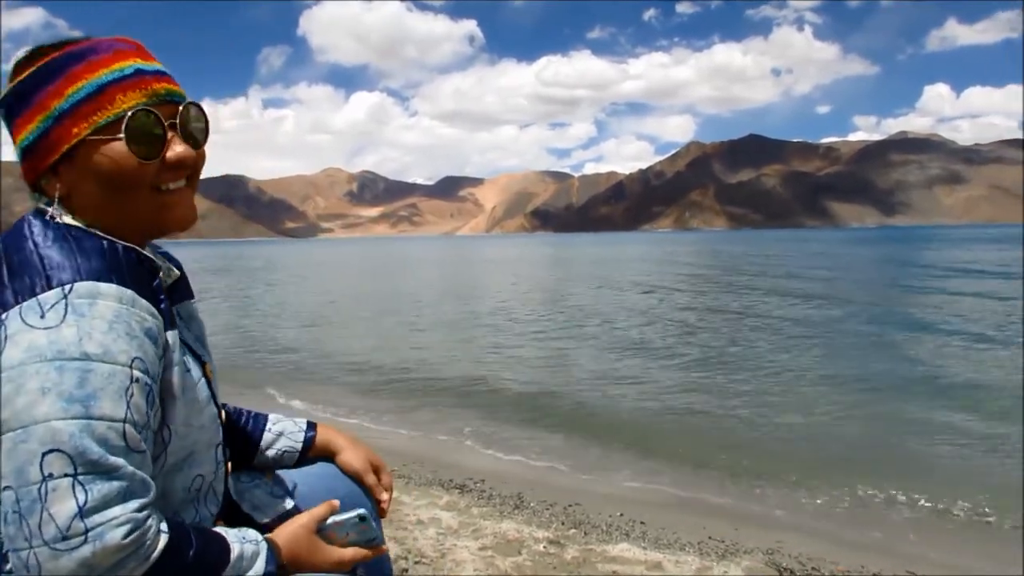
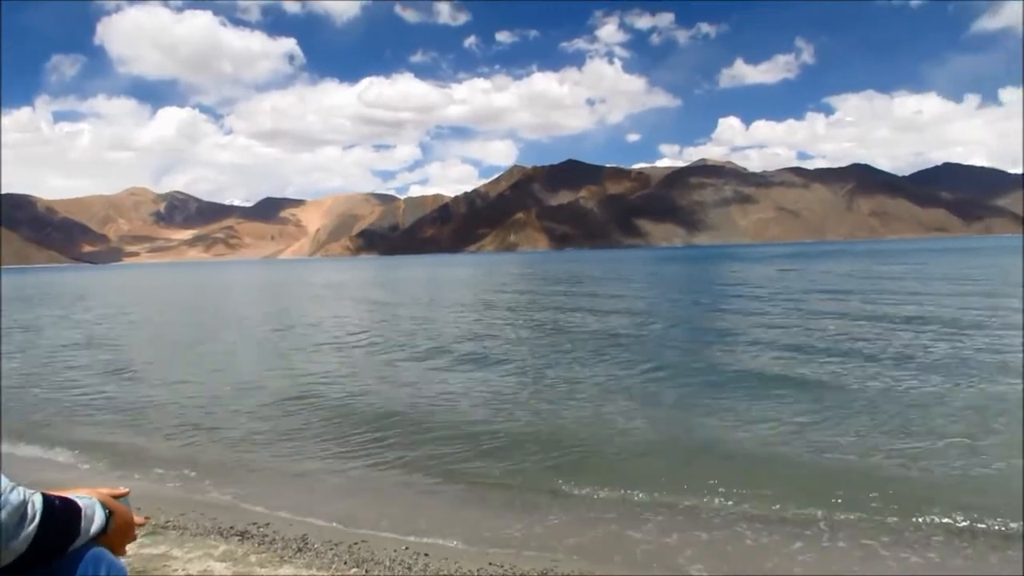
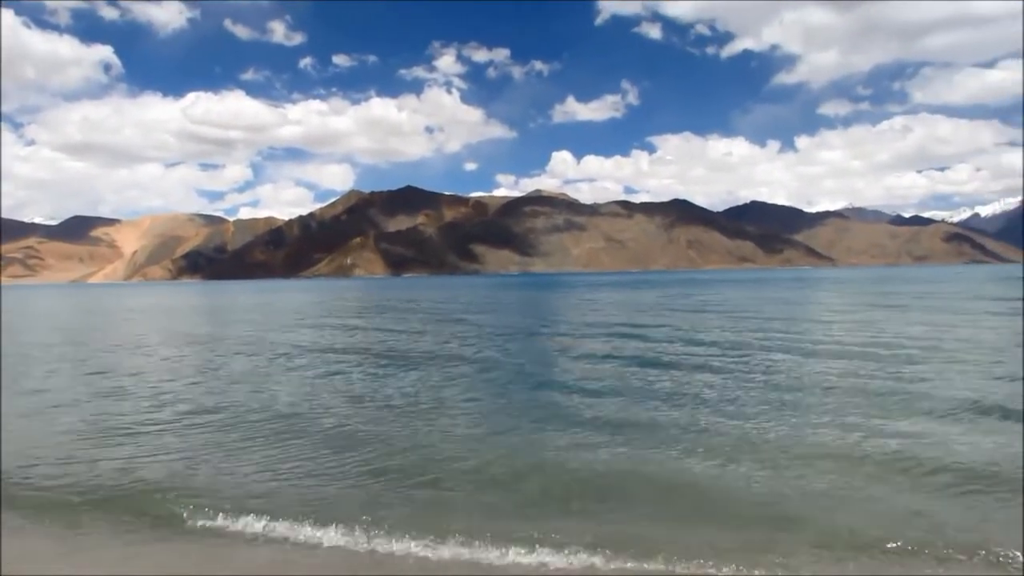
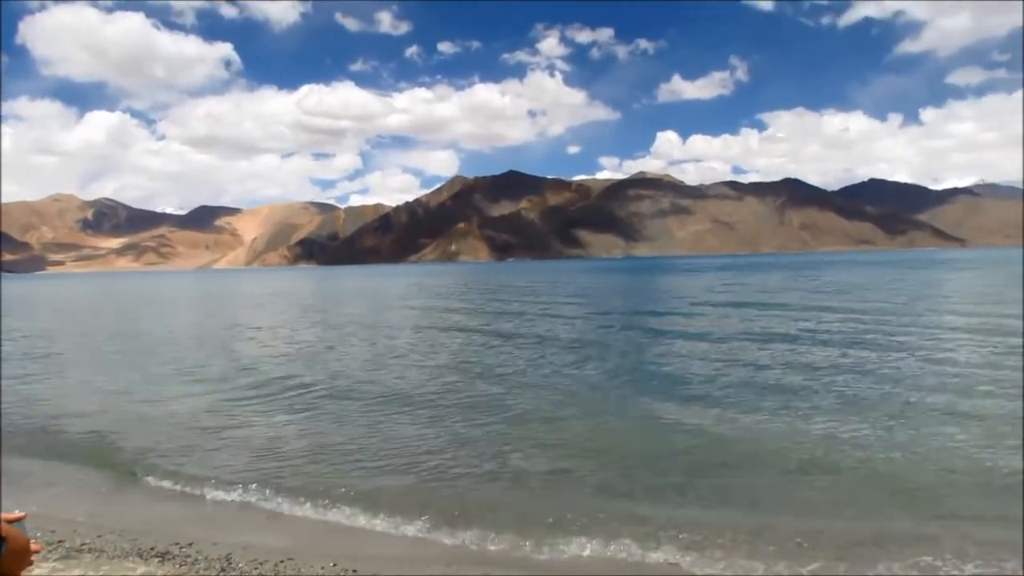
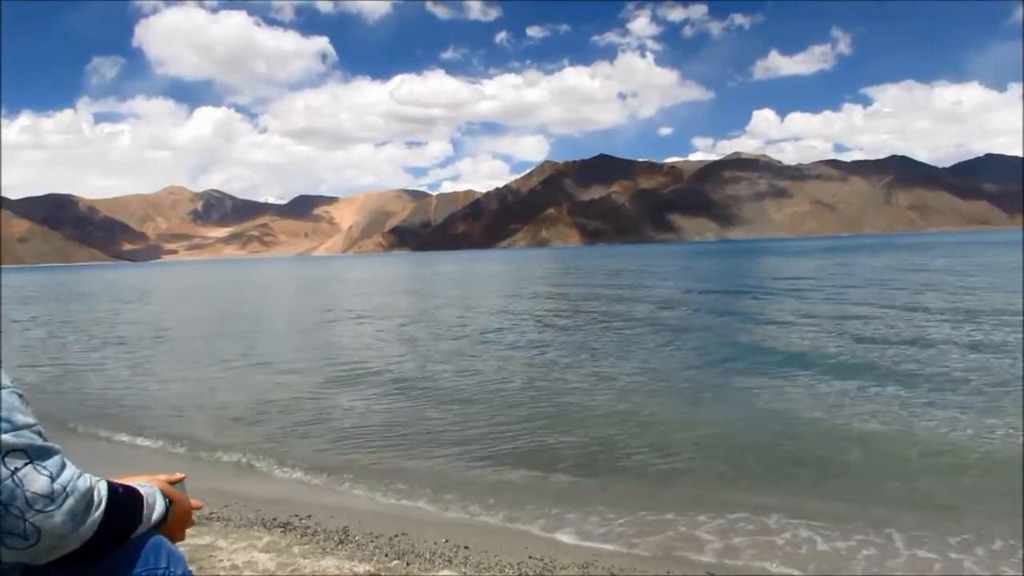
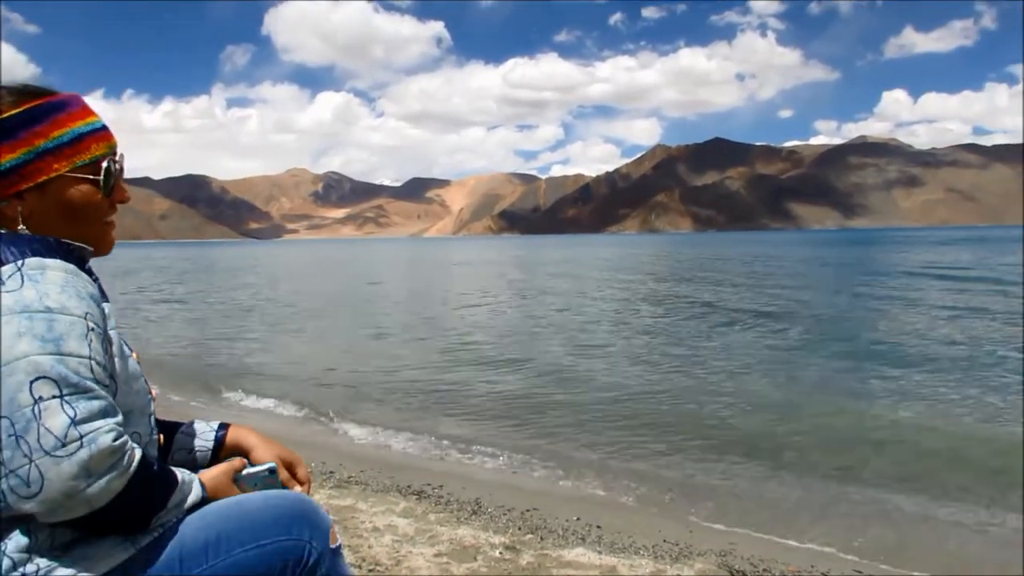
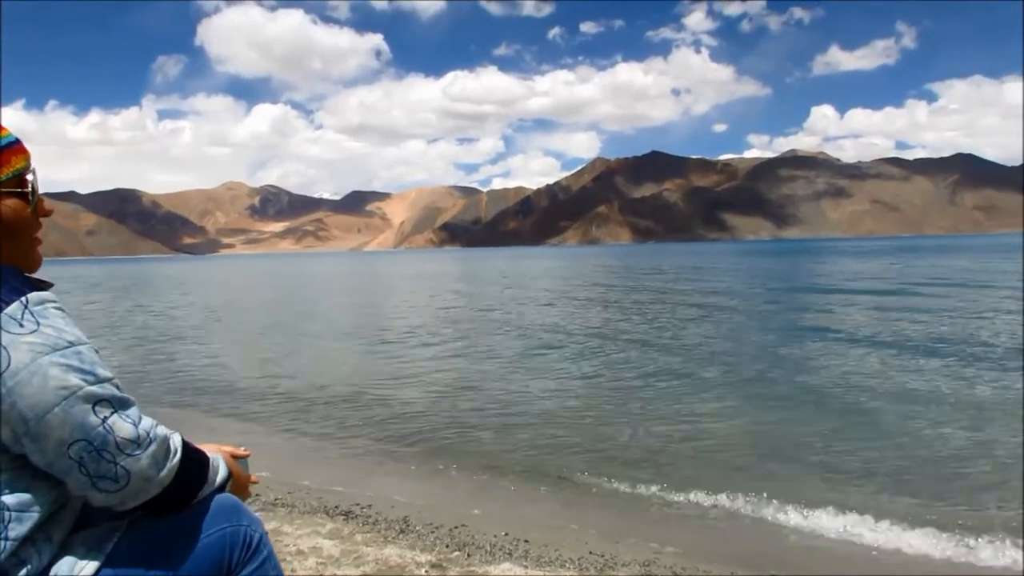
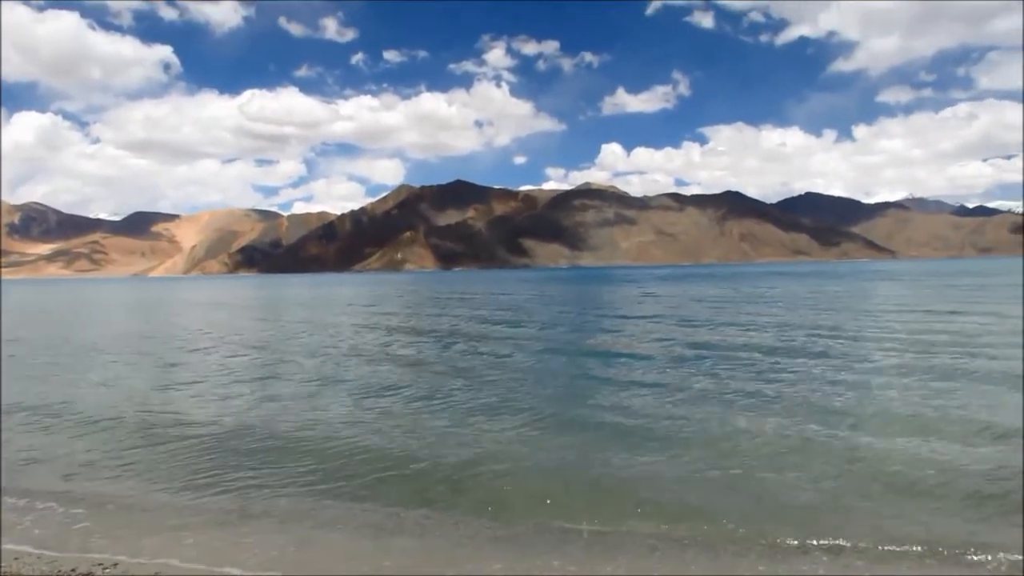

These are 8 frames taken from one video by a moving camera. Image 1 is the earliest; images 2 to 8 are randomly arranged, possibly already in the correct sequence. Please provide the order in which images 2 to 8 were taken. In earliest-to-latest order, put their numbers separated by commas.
6, 7, 5, 2, 4, 8, 3
